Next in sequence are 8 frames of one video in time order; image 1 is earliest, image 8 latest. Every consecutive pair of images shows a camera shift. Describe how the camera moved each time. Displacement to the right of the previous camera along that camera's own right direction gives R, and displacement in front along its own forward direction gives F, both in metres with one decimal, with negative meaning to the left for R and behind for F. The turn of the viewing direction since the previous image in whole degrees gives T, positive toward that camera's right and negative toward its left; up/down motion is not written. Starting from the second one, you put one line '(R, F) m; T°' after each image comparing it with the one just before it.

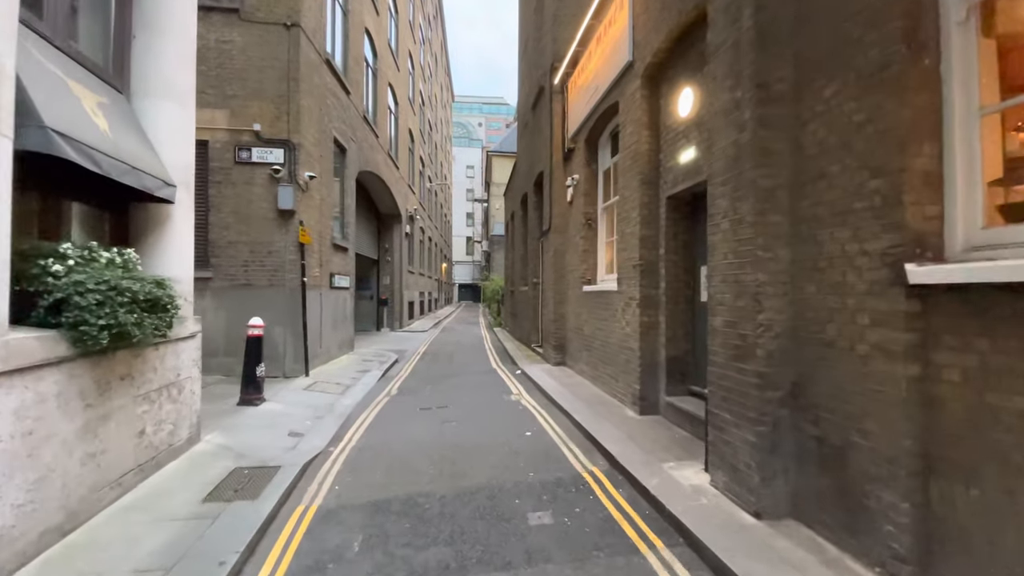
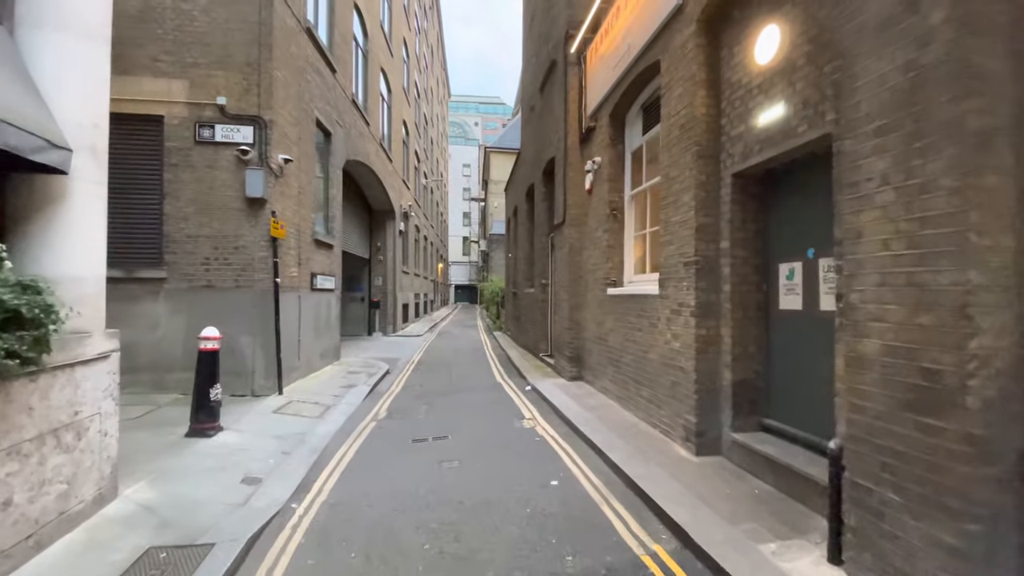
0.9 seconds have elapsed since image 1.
(-0.3, +1.7) m; +1°
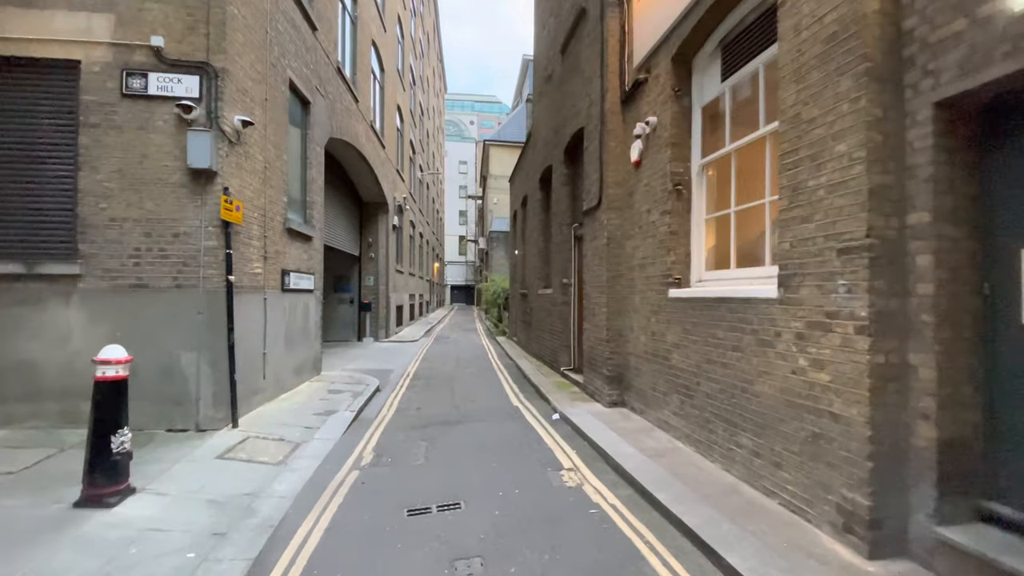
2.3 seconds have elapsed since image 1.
(-0.5, +2.2) m; +1°
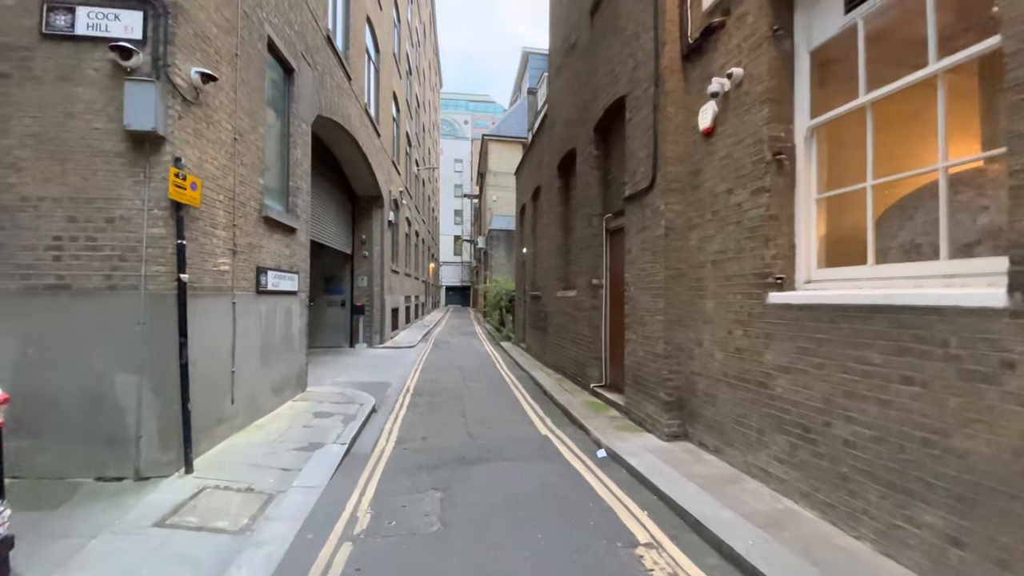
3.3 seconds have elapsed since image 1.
(-0.5, +1.6) m; +1°
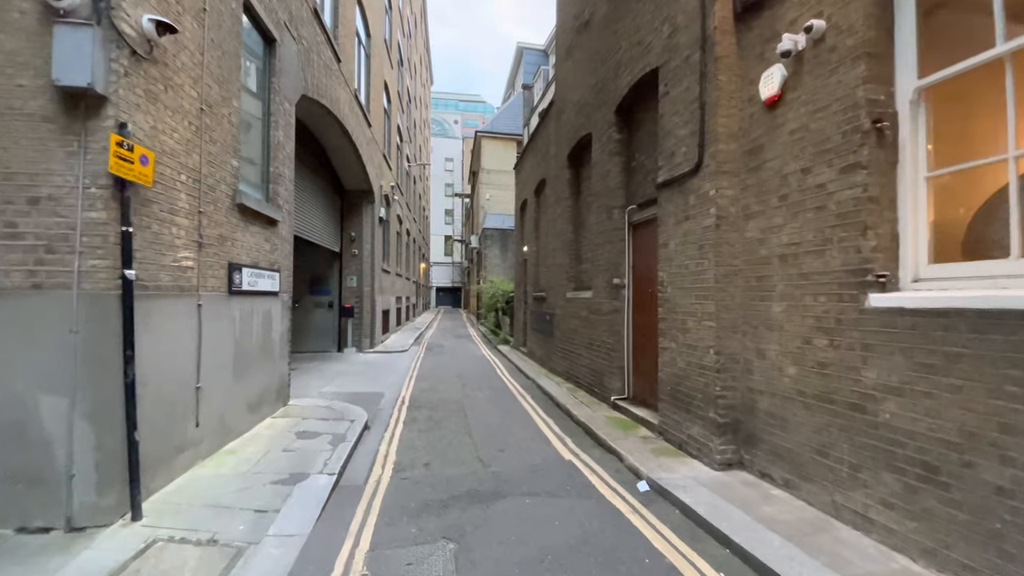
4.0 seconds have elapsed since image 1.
(-0.4, +1.0) m; +1°
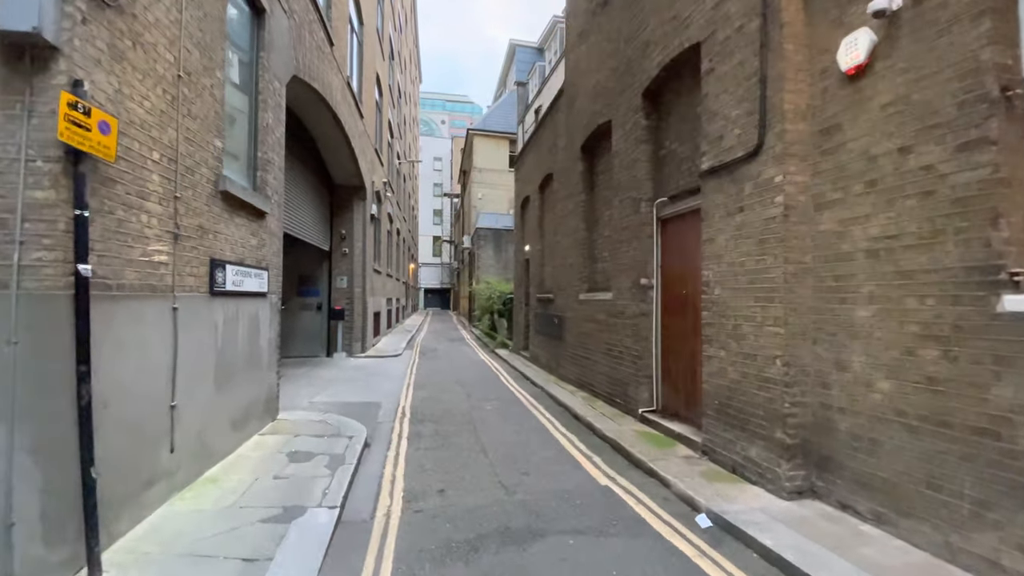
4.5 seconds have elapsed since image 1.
(-0.5, +0.8) m; +2°
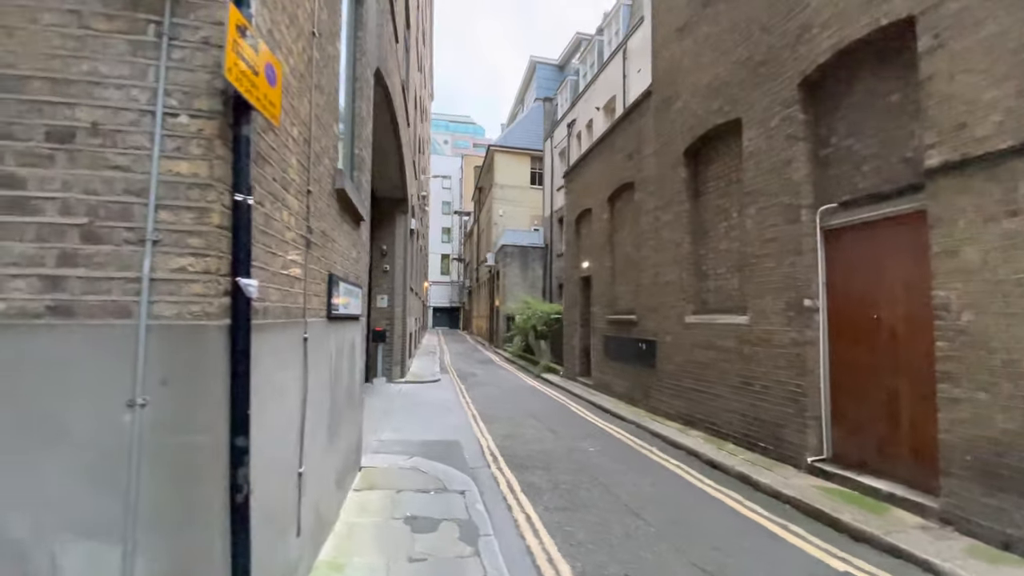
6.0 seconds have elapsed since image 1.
(-1.8, +1.1) m; +1°
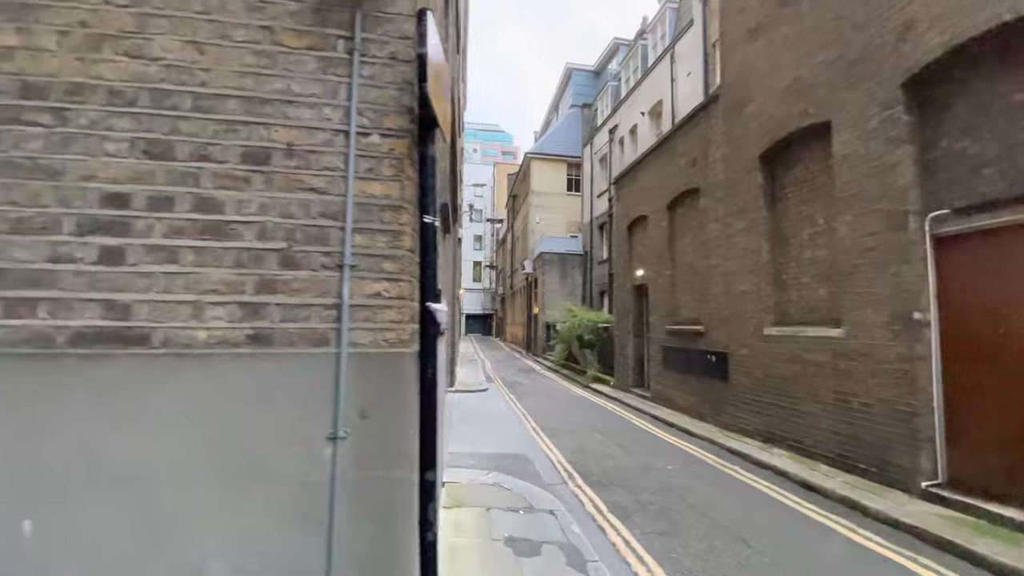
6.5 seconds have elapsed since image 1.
(-0.7, +0.1) m; -3°
